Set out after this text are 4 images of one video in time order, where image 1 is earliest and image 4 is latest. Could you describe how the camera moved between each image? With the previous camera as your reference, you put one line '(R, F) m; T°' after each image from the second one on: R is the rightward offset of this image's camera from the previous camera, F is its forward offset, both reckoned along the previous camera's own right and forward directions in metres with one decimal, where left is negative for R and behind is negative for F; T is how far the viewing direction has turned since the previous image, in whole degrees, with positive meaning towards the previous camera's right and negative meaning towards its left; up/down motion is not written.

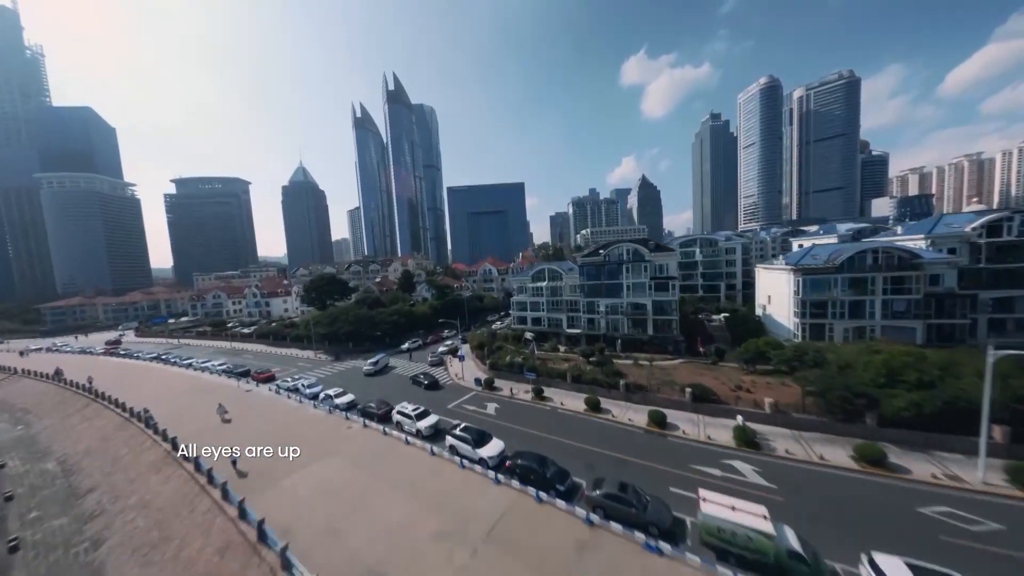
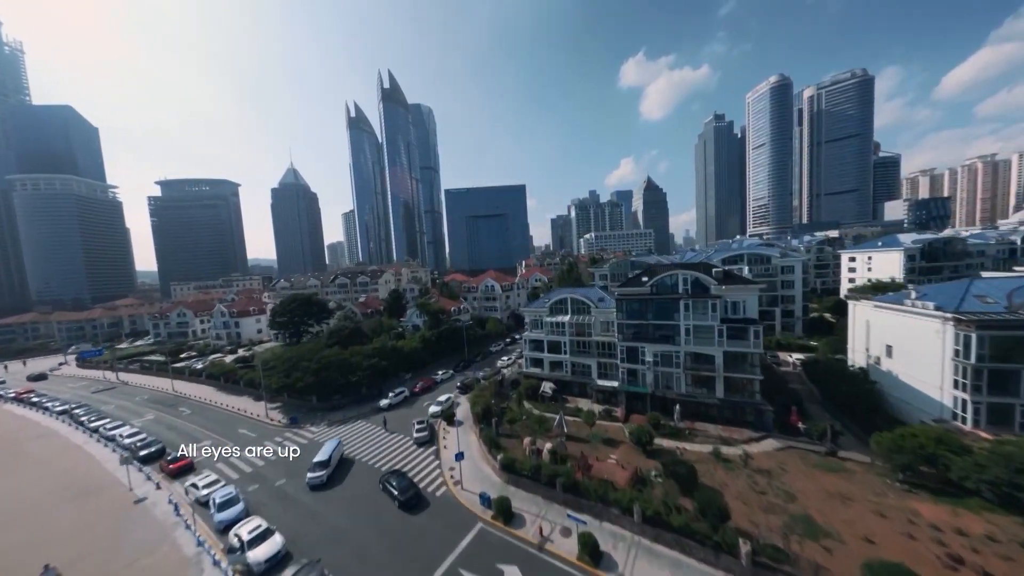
(-1.2, +7.0) m; 0°
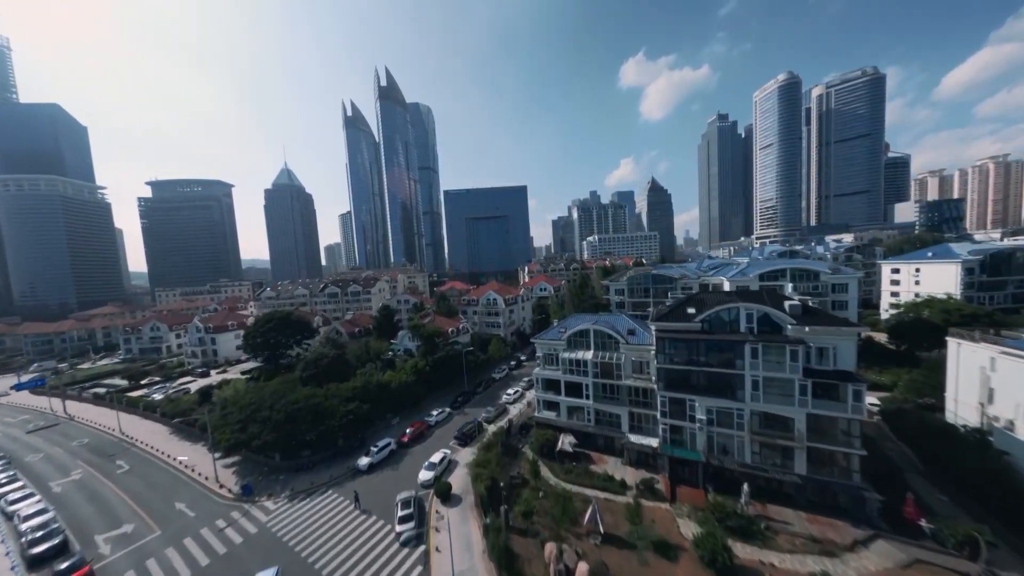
(-0.7, +4.4) m; 0°
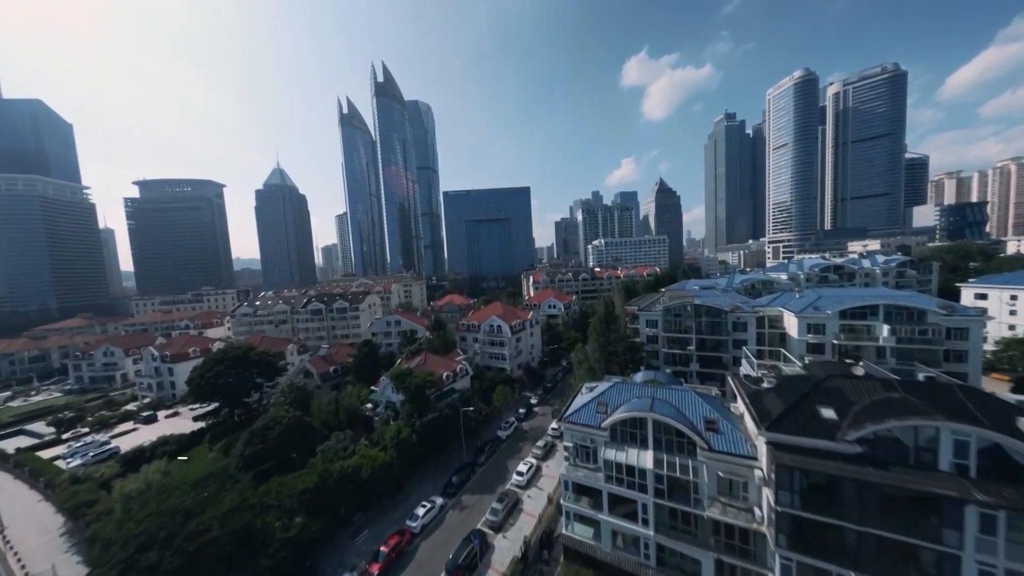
(-0.9, +6.5) m; 0°
